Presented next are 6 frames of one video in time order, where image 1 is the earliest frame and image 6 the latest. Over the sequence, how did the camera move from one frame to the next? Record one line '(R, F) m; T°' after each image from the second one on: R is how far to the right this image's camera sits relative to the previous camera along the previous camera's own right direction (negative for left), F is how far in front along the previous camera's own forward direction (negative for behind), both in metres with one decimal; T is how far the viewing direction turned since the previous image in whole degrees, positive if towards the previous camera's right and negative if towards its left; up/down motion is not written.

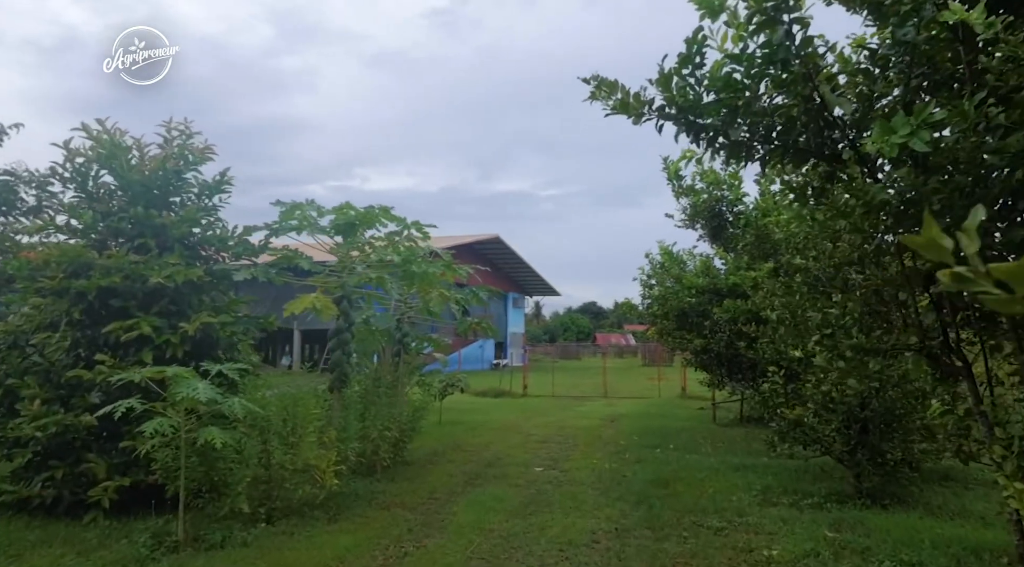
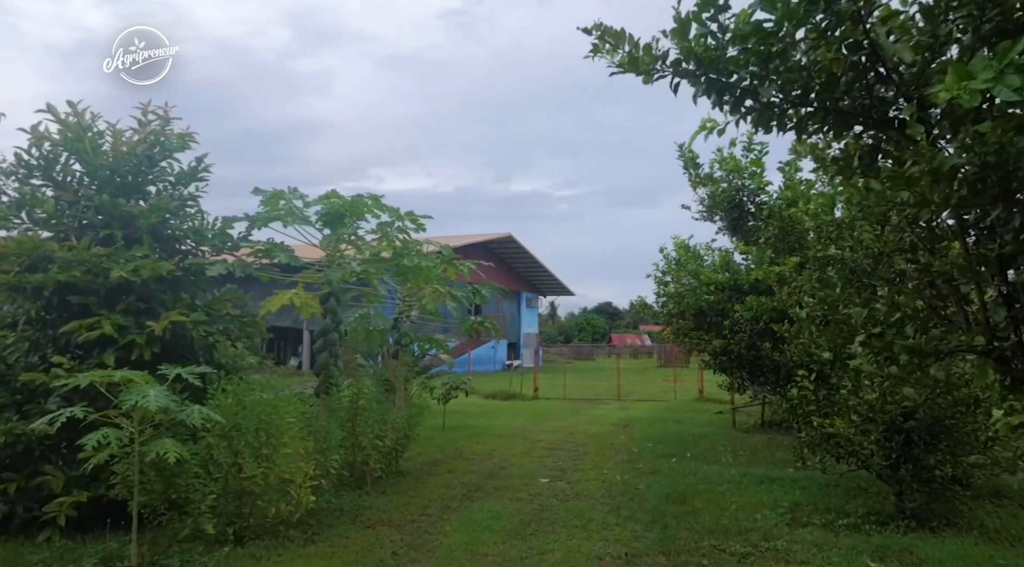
(+0.1, +0.6) m; -1°
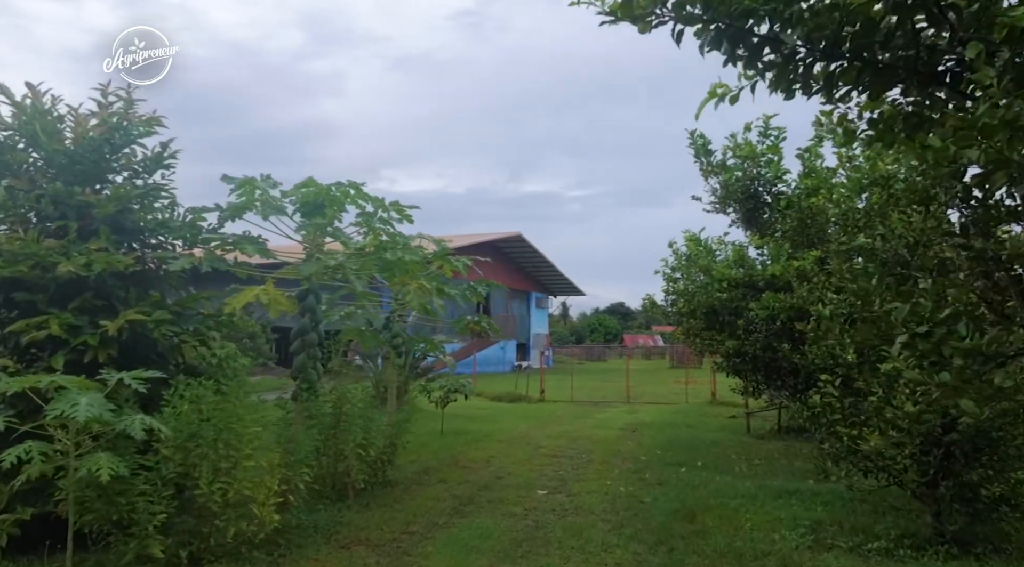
(+0.2, +0.6) m; -1°
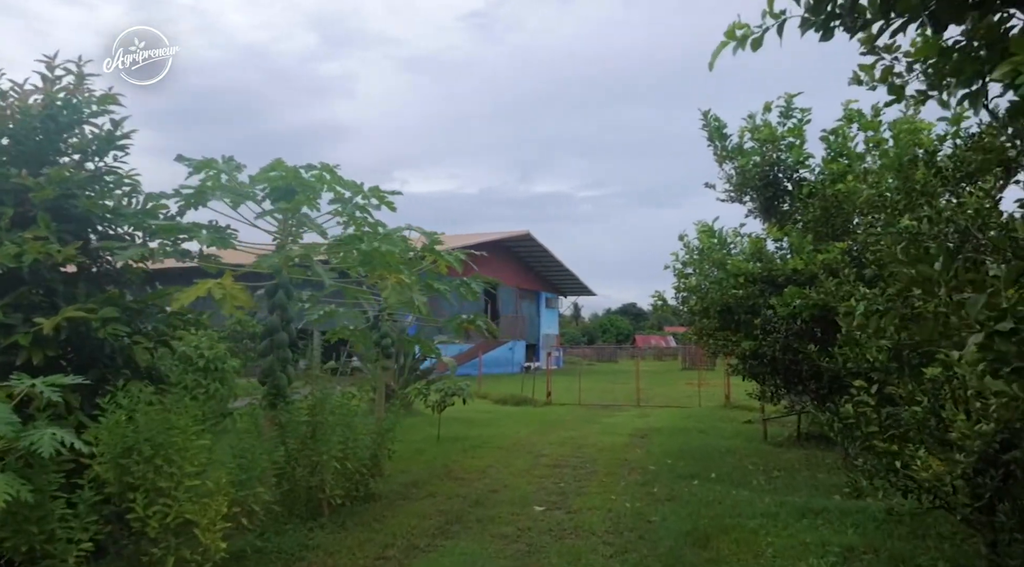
(+0.2, +0.6) m; -1°
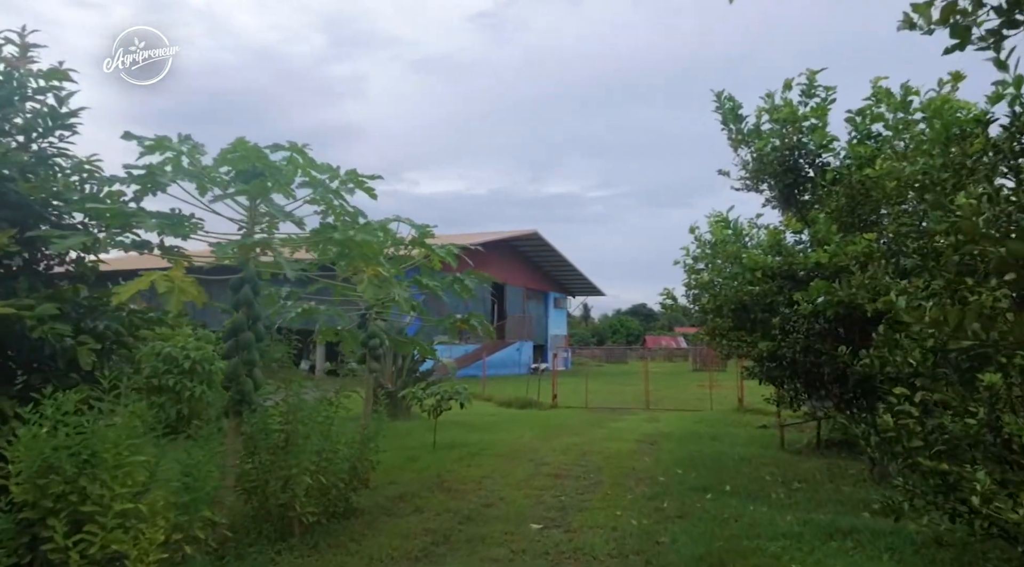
(+0.1, +0.6) m; -1°
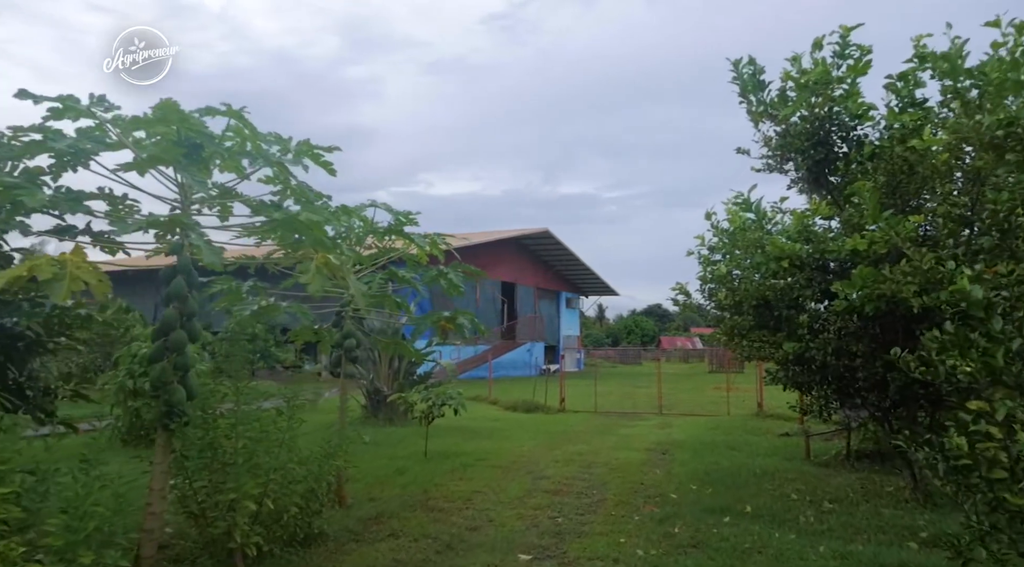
(+0.2, +0.8) m; -1°
